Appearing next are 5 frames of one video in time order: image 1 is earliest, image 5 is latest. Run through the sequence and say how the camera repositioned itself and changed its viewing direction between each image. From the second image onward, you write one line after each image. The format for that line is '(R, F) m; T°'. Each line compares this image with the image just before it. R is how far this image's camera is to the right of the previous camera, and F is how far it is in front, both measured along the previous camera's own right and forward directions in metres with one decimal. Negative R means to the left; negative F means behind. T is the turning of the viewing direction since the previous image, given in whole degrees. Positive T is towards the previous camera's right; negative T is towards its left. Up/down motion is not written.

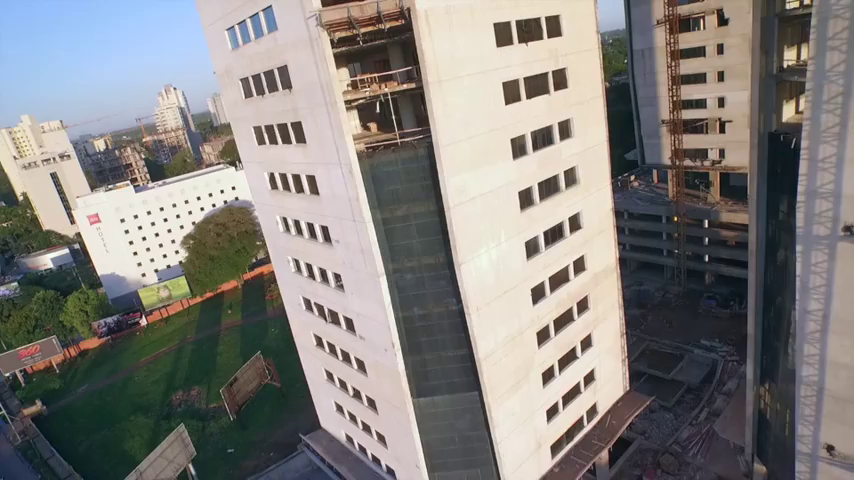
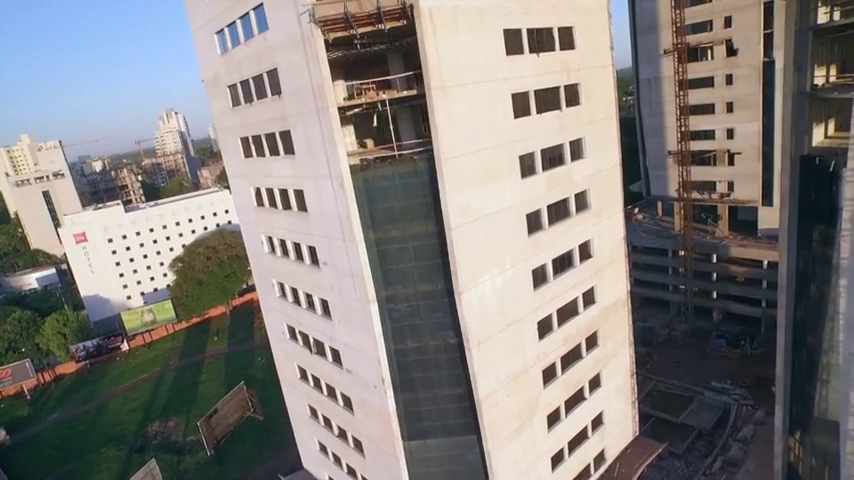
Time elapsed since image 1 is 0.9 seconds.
(-0.1, +2.4) m; 0°
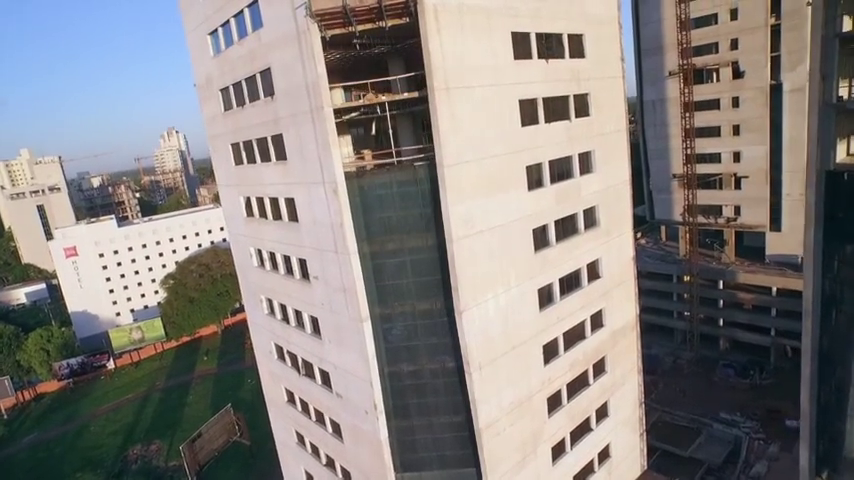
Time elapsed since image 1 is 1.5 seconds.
(-0.1, +1.6) m; 0°
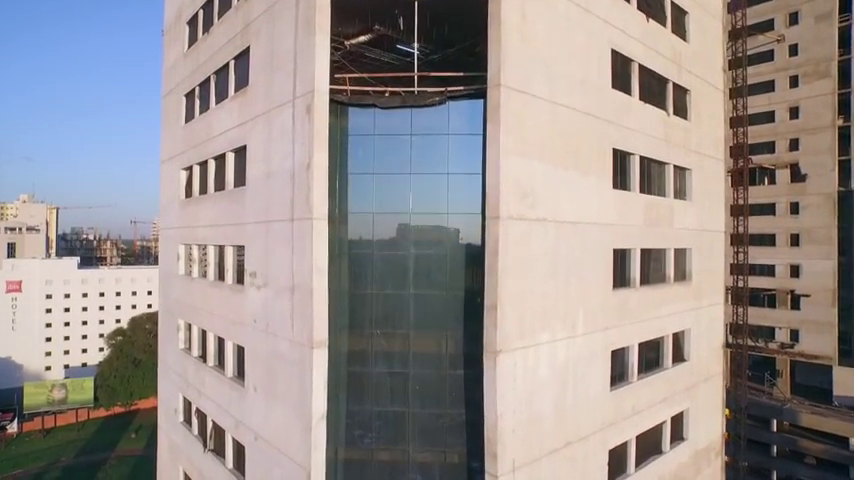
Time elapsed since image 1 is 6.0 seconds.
(-0.4, +8.5) m; 0°
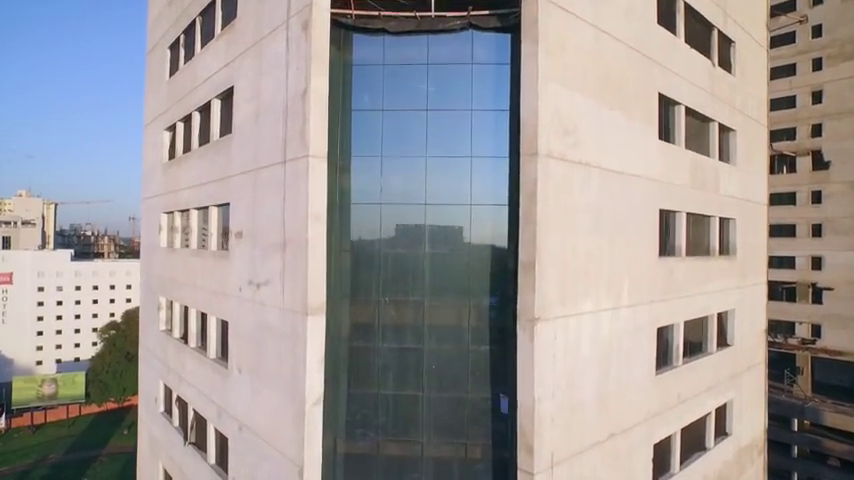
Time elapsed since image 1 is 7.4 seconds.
(-0.4, +1.9) m; 0°
